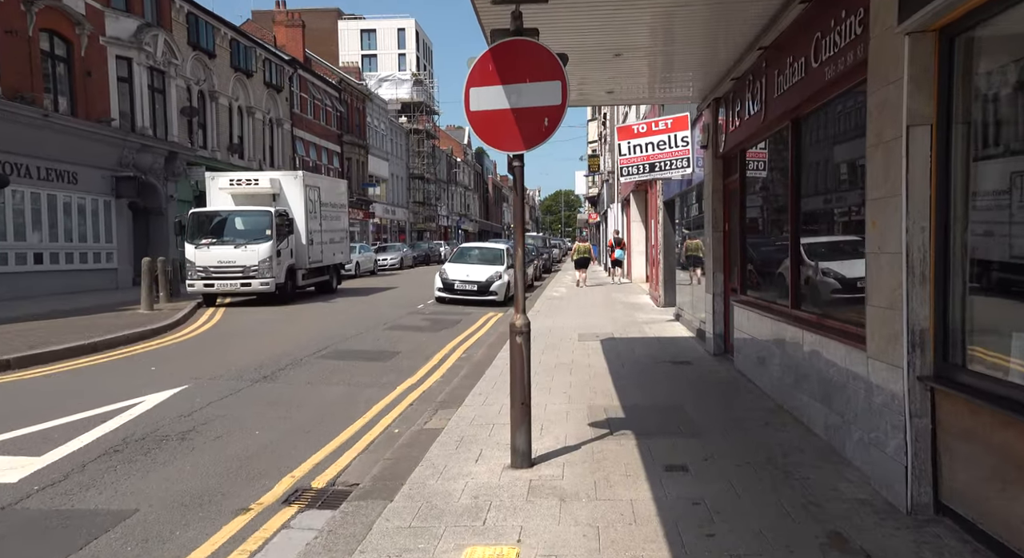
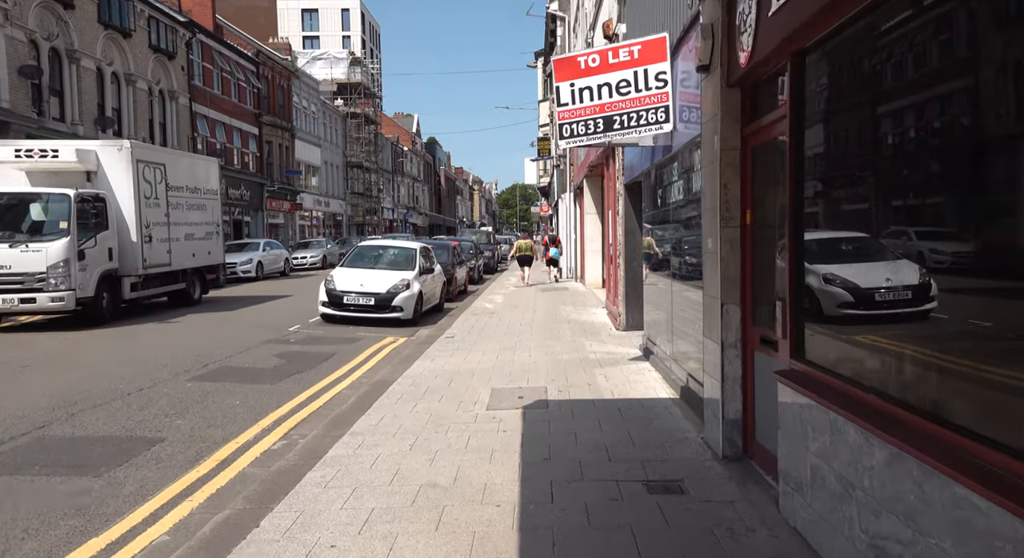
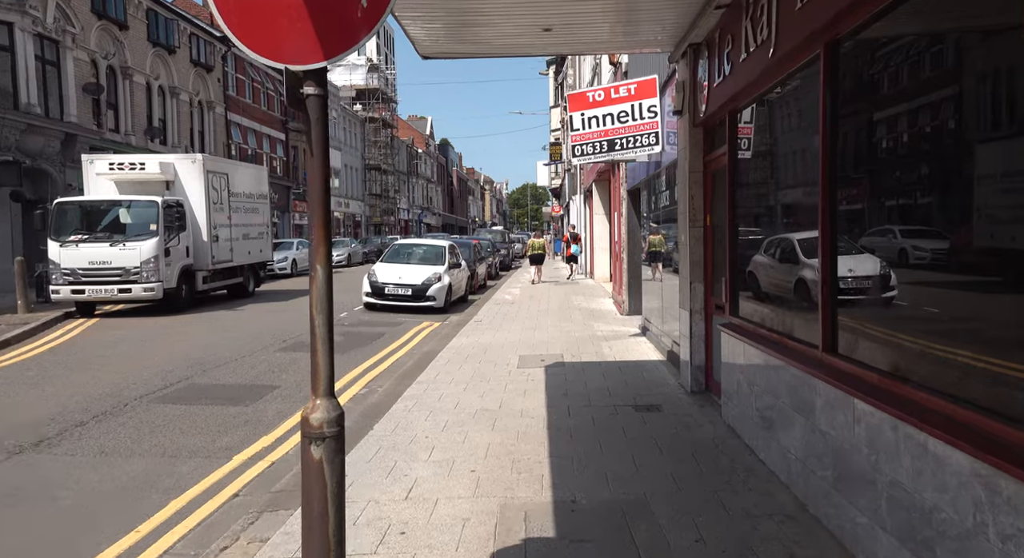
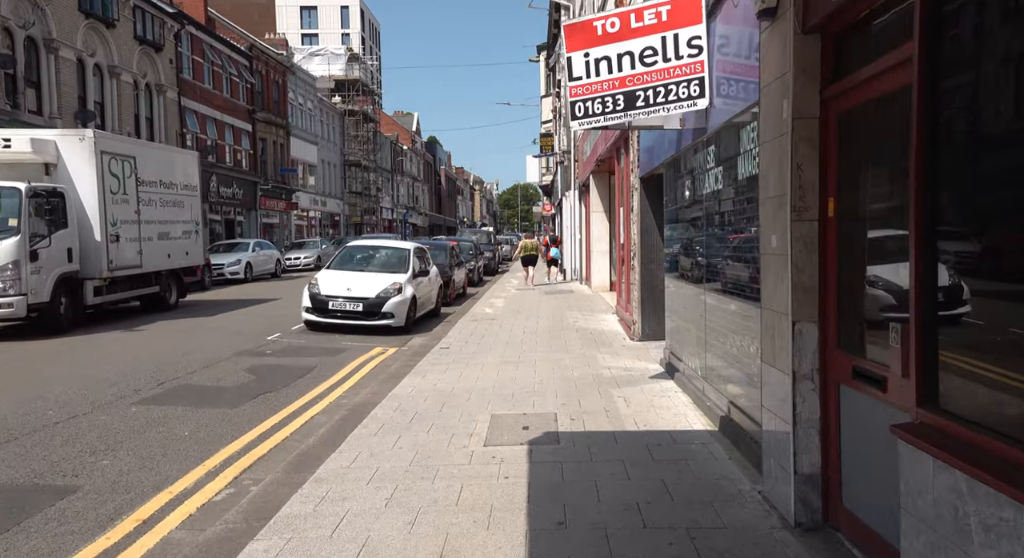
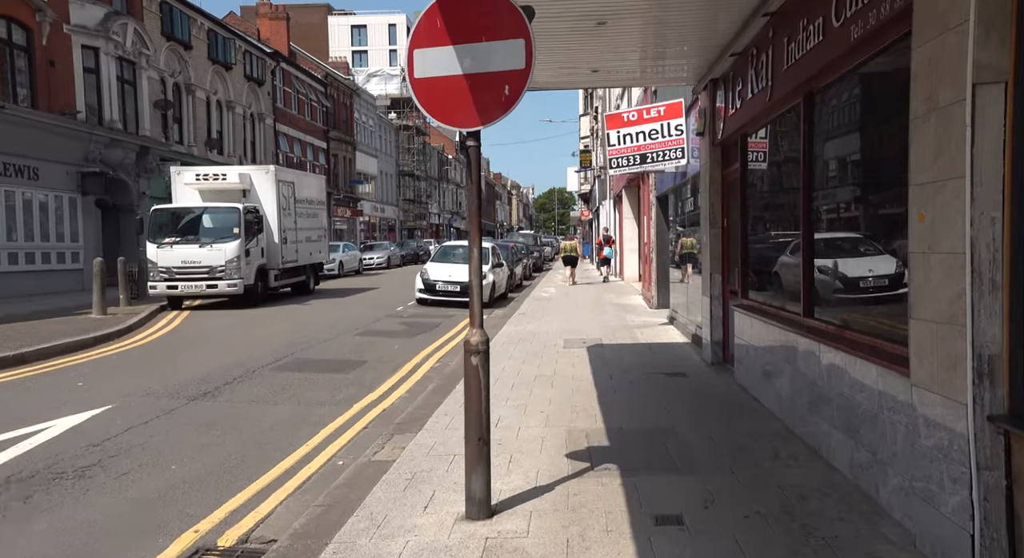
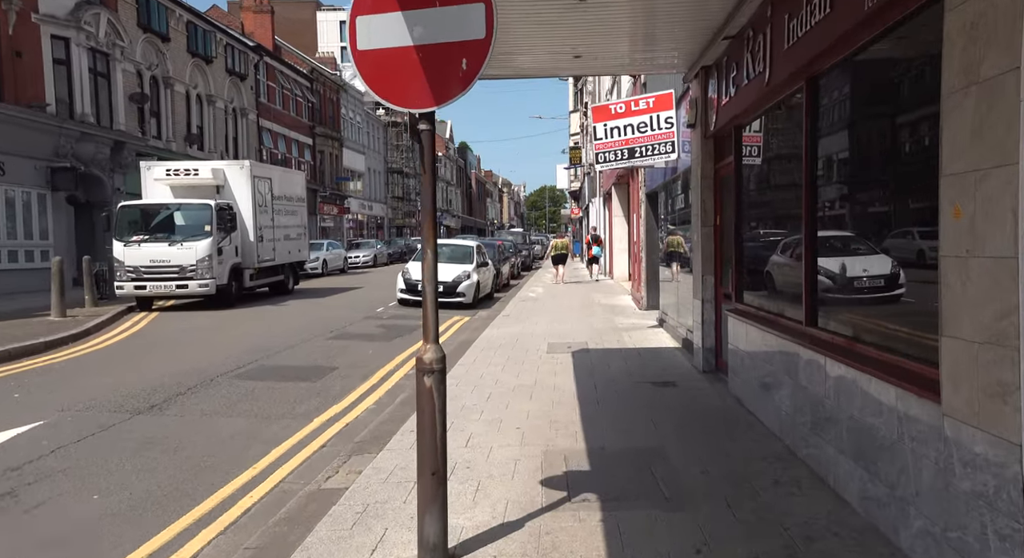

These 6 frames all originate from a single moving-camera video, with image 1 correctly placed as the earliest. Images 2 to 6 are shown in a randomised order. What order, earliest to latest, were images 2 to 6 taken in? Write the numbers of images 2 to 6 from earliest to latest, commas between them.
5, 6, 3, 2, 4
